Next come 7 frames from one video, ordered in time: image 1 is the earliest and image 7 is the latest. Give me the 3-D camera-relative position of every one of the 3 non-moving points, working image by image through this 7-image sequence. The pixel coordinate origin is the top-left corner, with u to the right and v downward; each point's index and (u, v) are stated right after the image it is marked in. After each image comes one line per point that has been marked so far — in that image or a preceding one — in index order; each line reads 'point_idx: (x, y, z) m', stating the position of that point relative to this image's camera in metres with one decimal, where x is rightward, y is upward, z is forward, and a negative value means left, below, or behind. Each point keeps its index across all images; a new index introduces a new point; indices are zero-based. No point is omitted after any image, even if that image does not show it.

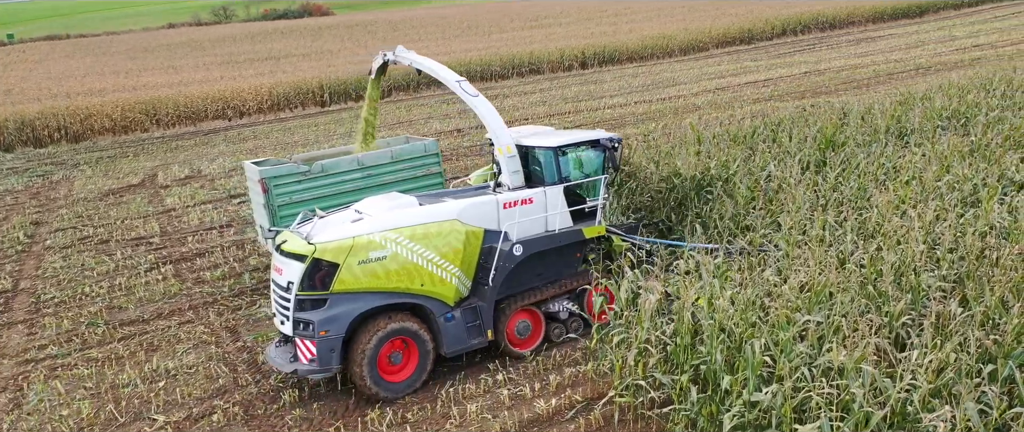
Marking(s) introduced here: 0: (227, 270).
0: (-3.1, -0.6, +9.1) m
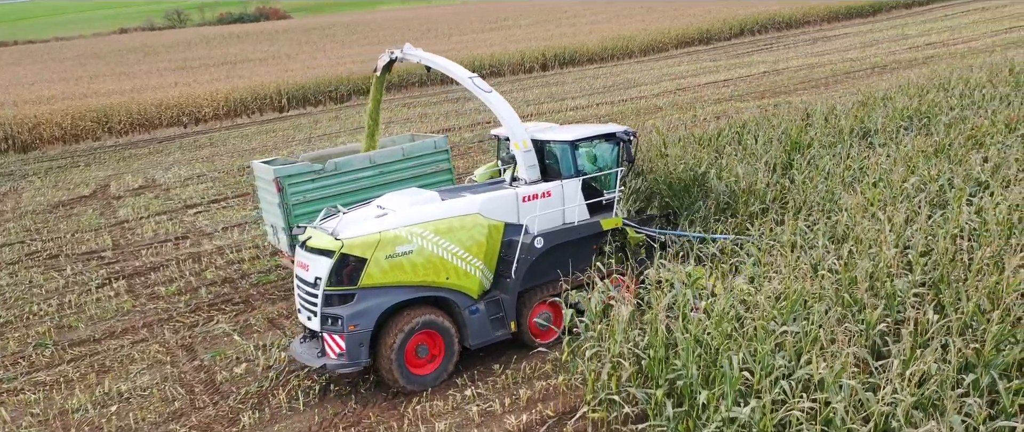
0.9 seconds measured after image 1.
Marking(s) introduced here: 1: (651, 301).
0: (-3.5, -0.7, +8.8) m
1: (+0.8, -0.5, +4.7) m
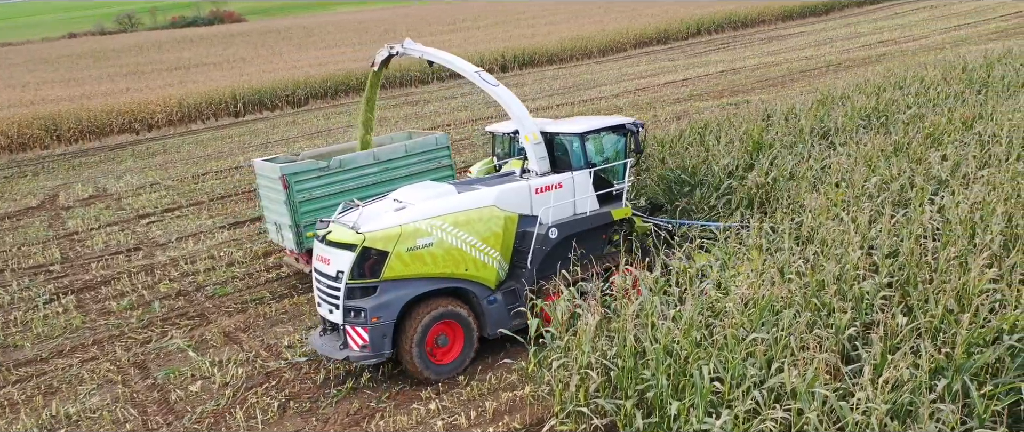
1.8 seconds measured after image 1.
0: (-3.8, -0.8, +8.5) m
1: (+0.6, -0.5, +4.6) m
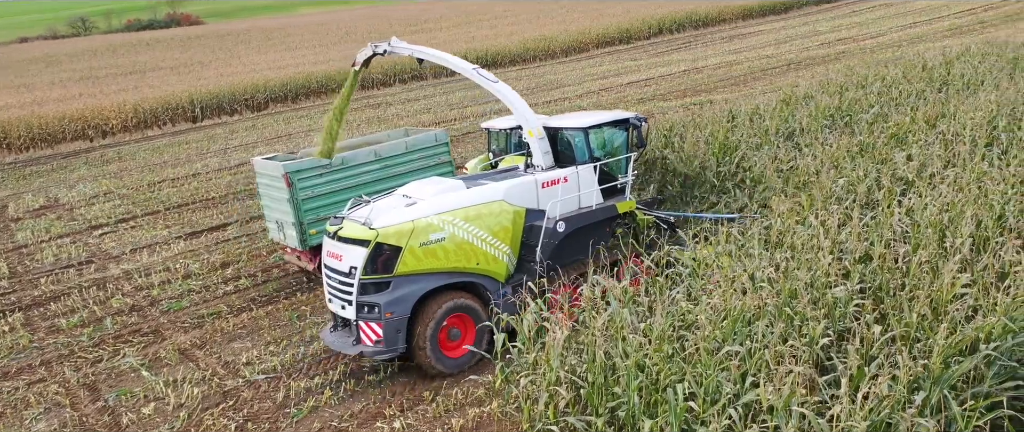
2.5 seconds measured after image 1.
0: (-4.2, -1.0, +8.2) m
1: (+0.4, -0.6, +4.4) m
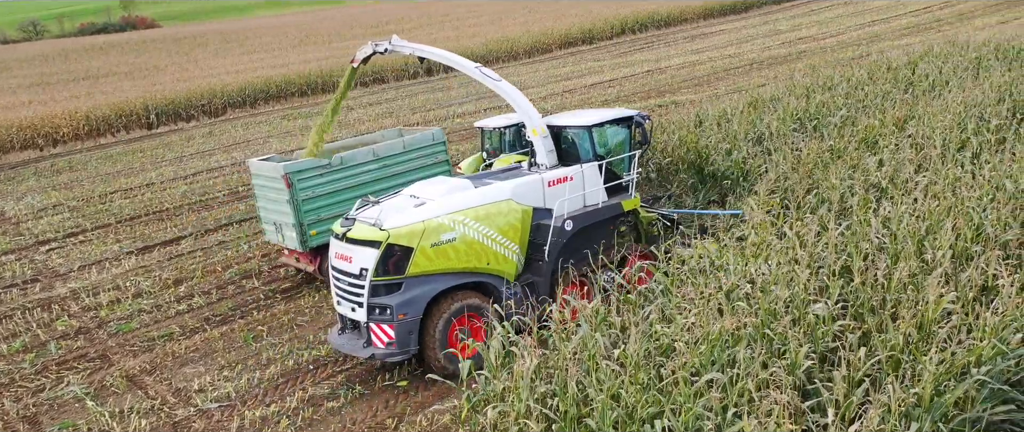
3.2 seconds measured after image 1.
0: (-4.5, -1.1, +7.7) m
1: (+0.2, -0.7, +4.2) m
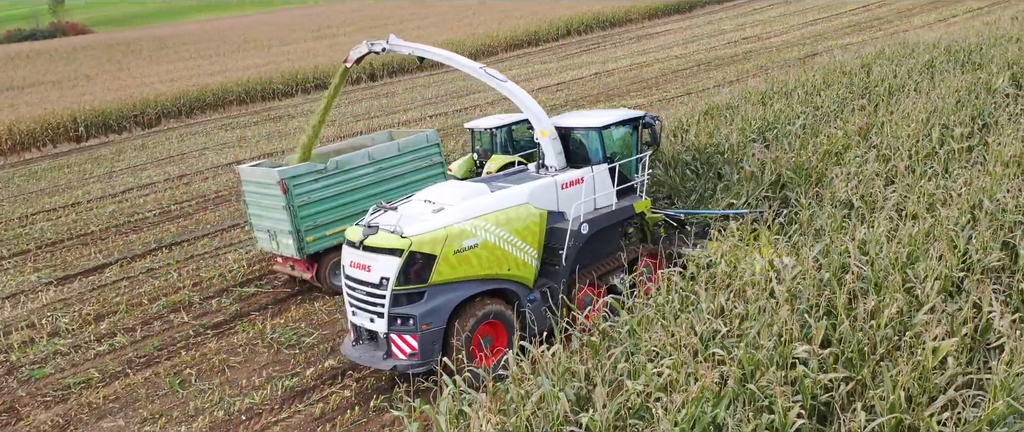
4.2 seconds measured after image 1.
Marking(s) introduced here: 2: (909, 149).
0: (-4.9, -1.5, +7.0) m
1: (0.0, -0.8, +3.7) m
2: (+3.1, +0.5, +6.6) m
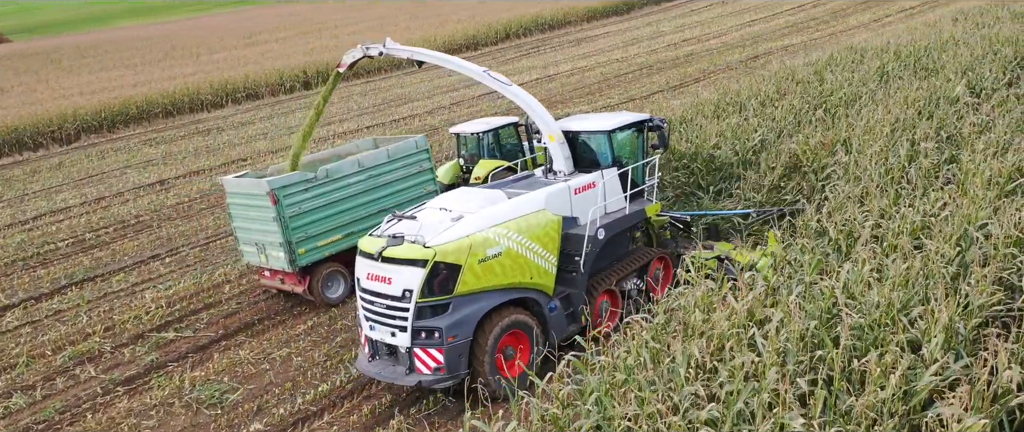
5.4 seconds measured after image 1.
0: (-5.3, -1.9, +6.0) m
1: (-0.2, -1.1, +3.1) m
2: (+2.7, +0.4, +6.2) m
